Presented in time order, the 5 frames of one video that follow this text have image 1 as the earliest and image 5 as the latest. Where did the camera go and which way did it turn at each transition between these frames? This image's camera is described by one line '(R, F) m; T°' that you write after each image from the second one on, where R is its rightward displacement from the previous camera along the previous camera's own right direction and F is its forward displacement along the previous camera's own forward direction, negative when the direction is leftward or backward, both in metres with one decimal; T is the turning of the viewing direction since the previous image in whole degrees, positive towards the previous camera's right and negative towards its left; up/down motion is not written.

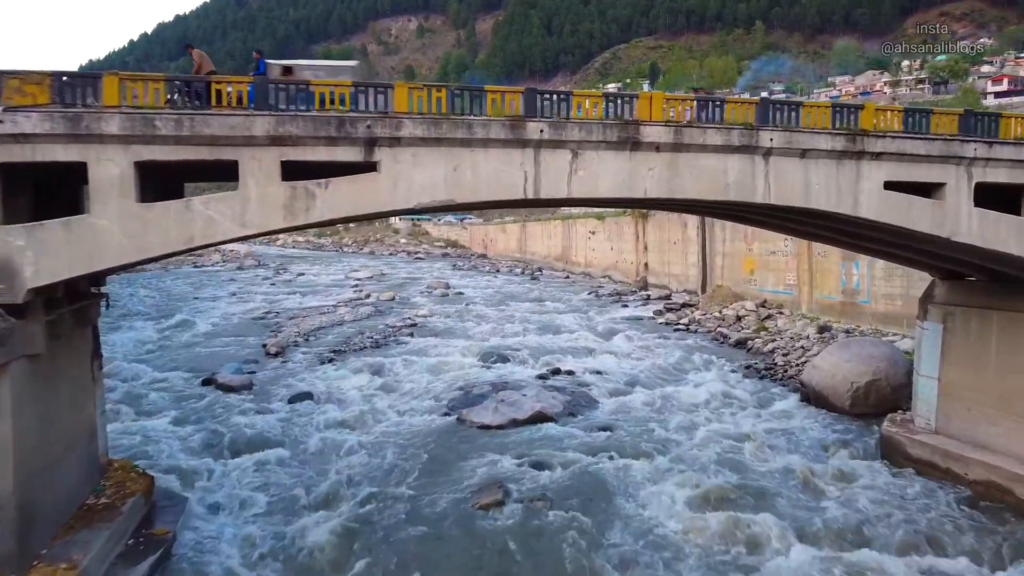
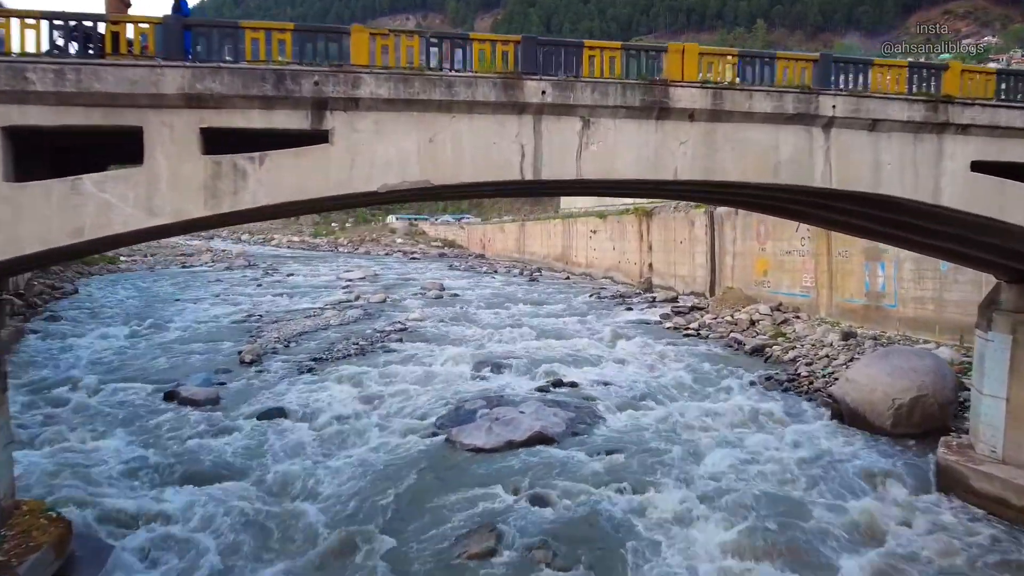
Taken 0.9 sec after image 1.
(0.0, +1.3) m; 0°
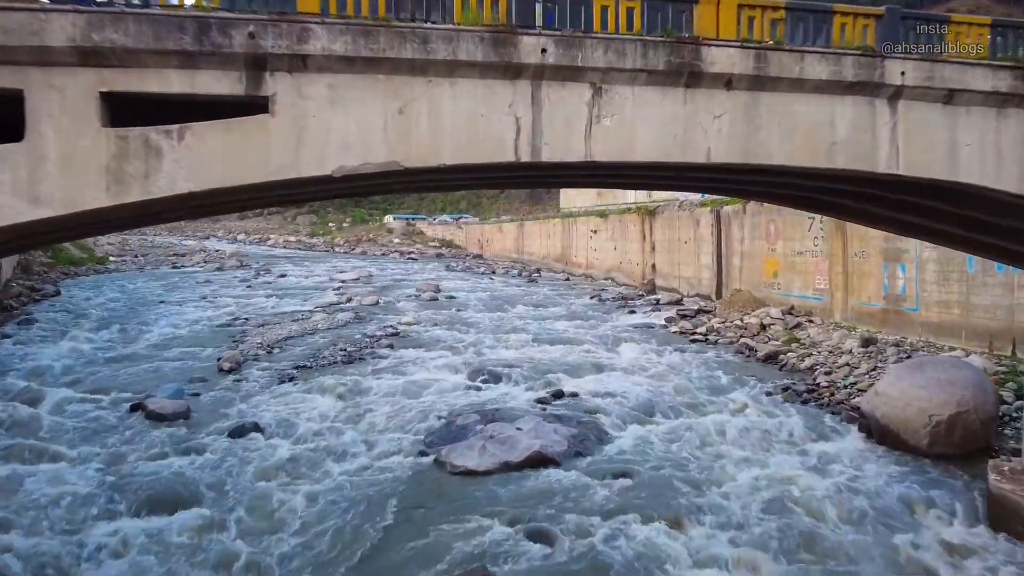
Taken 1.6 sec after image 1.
(0.0, +0.9) m; 0°
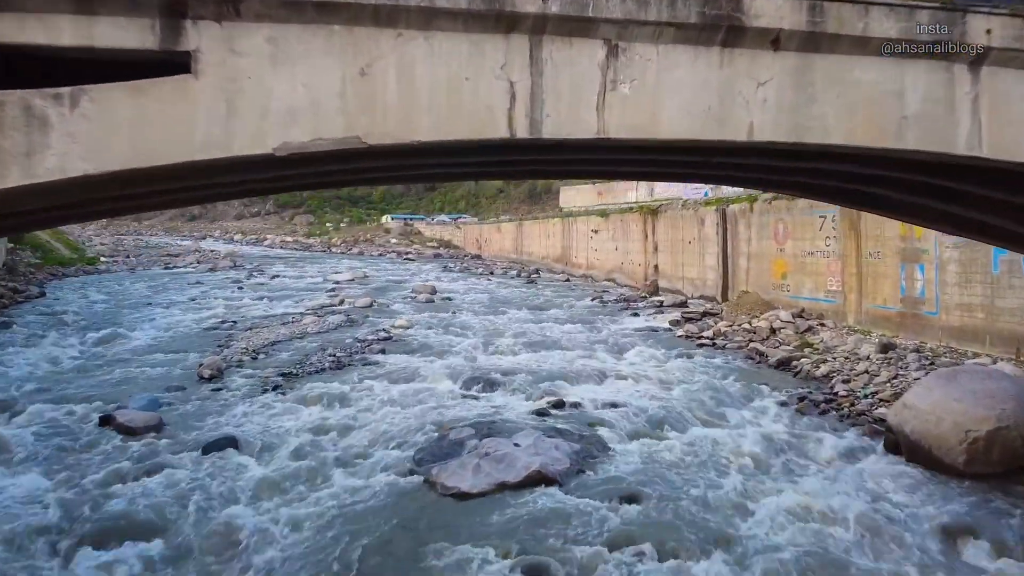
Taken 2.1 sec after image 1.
(0.0, +0.7) m; 0°
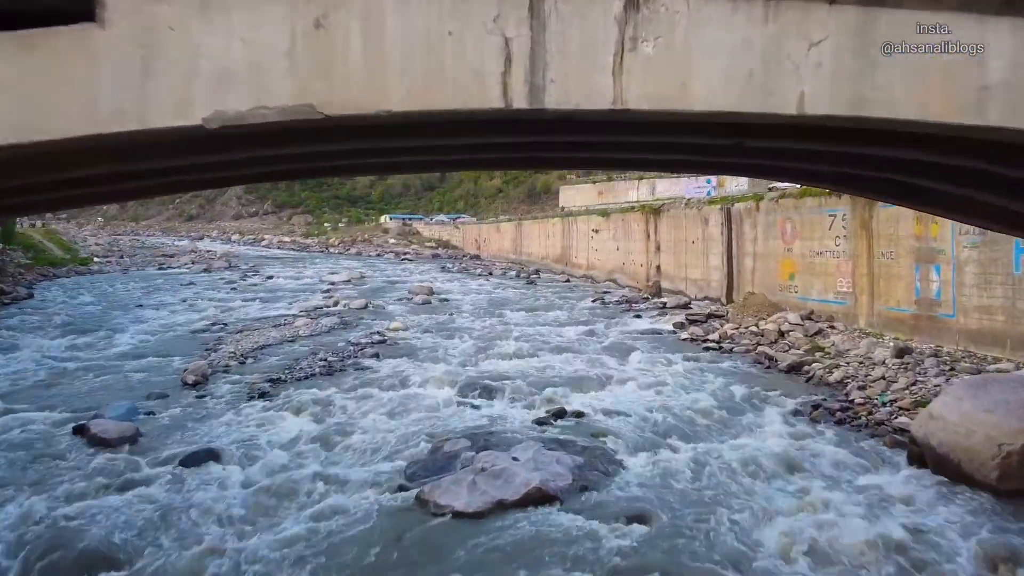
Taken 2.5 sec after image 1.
(0.0, +0.6) m; 0°
